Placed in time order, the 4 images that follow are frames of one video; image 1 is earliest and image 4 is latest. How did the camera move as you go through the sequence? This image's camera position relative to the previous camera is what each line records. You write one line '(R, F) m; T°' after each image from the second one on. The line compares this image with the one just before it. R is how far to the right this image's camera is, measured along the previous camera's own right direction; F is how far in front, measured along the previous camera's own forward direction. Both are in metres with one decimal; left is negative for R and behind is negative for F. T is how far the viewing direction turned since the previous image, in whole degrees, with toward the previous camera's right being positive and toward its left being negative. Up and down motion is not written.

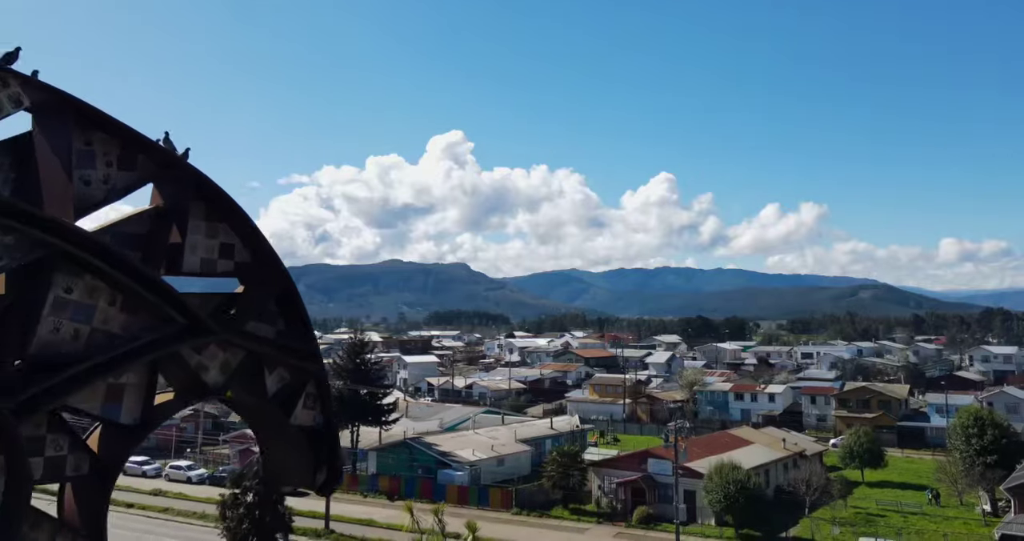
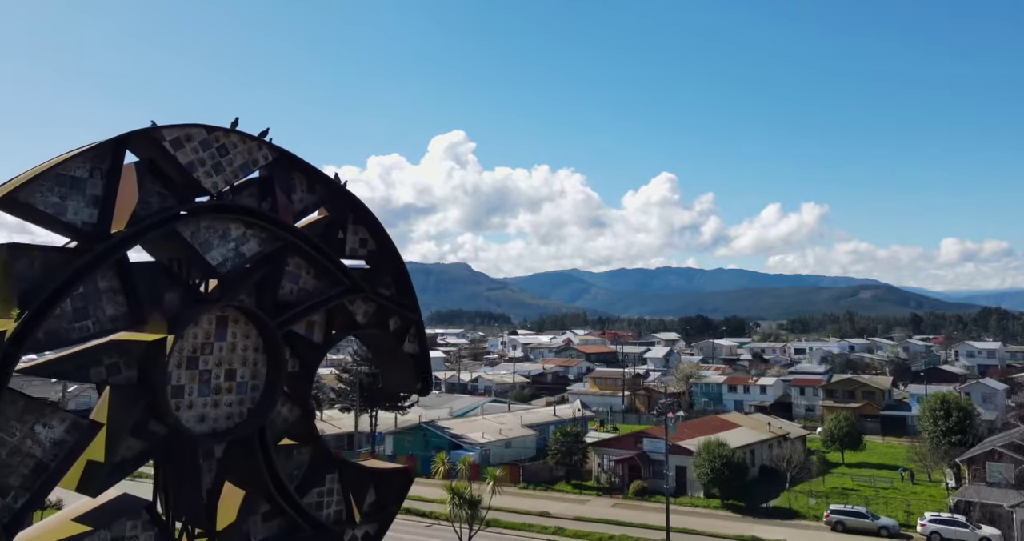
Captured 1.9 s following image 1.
(-0.2, -2.5) m; 0°
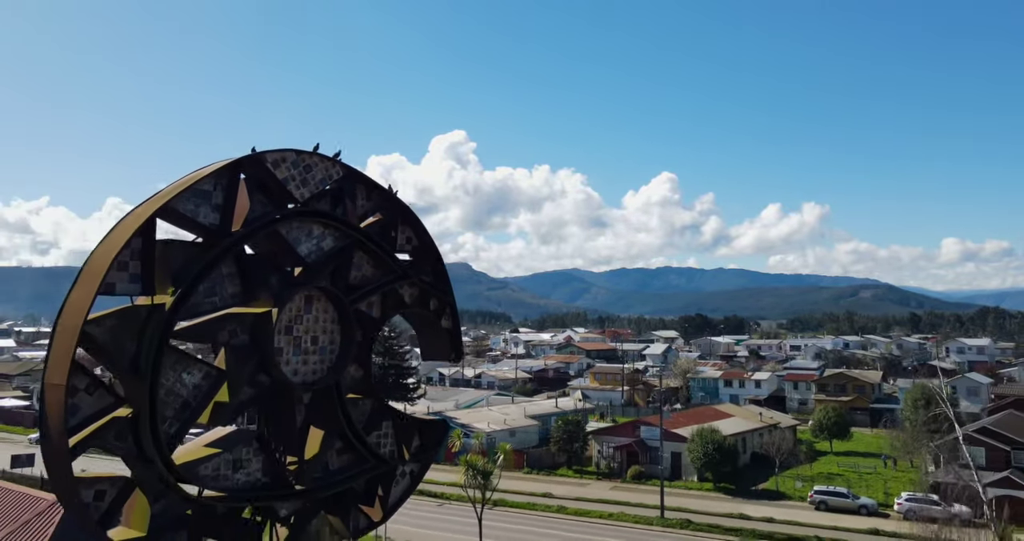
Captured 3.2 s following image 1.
(-0.2, -1.6) m; 0°
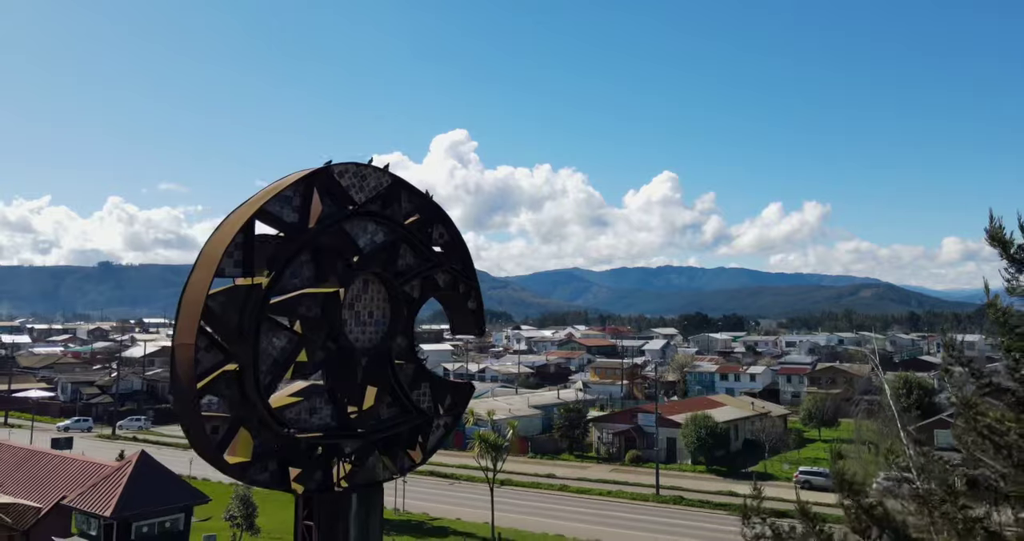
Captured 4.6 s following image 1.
(-0.2, -1.8) m; 0°
